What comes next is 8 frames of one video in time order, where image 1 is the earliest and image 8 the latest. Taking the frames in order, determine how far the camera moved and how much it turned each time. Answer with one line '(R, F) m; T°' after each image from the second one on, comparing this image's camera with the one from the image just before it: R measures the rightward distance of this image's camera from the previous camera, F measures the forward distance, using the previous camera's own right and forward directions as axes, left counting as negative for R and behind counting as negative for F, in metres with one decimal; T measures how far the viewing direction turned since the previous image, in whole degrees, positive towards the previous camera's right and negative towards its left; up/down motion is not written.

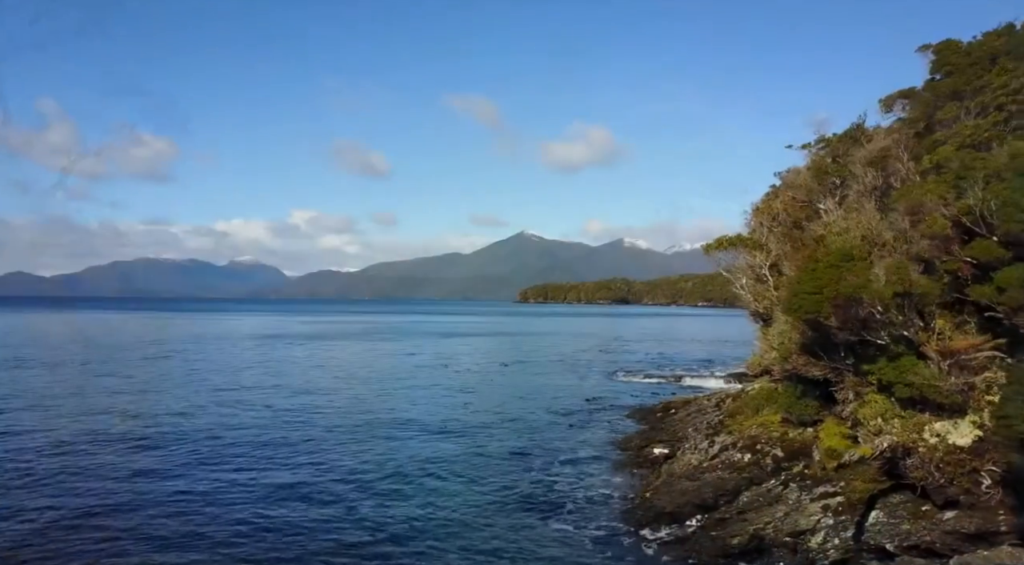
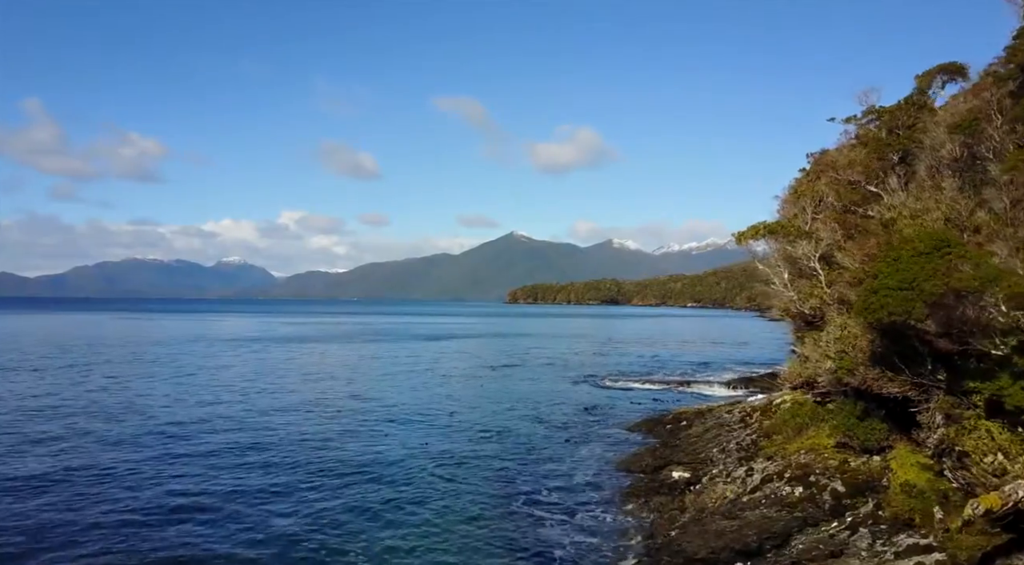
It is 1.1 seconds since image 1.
(-0.2, +3.2) m; +1°
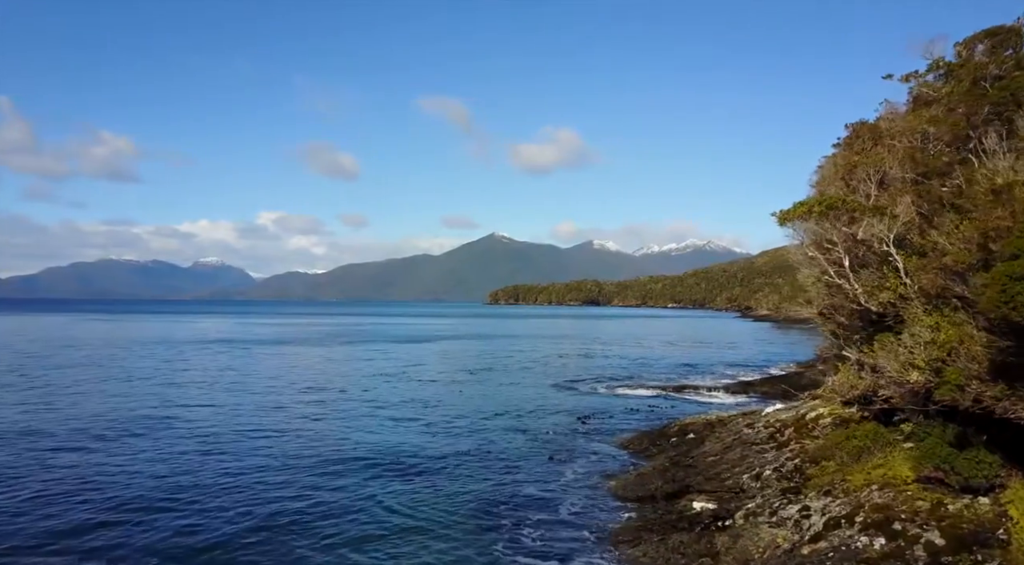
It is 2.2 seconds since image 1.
(-0.2, +3.4) m; +1°
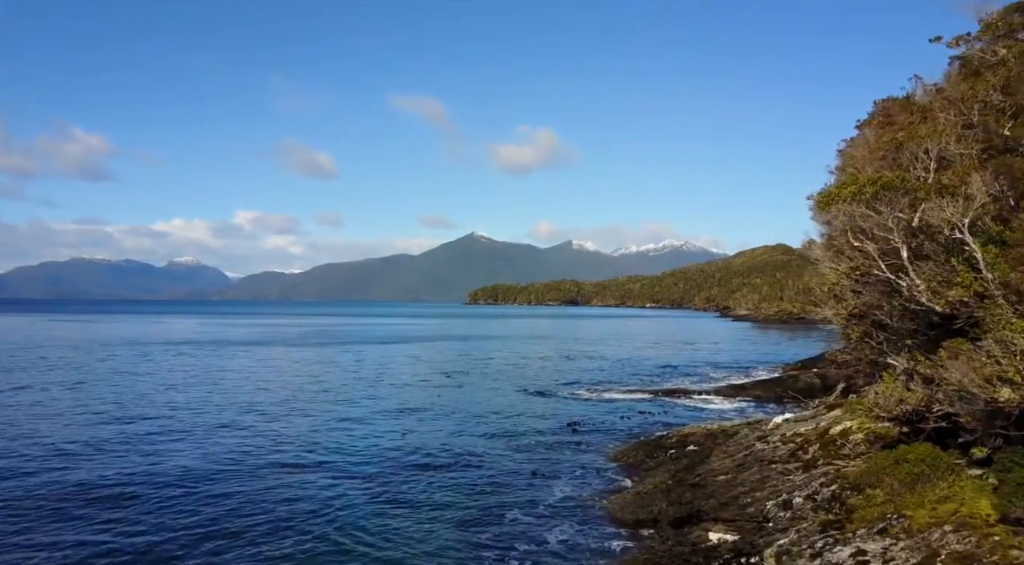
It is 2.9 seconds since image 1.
(-0.2, +2.3) m; +2°
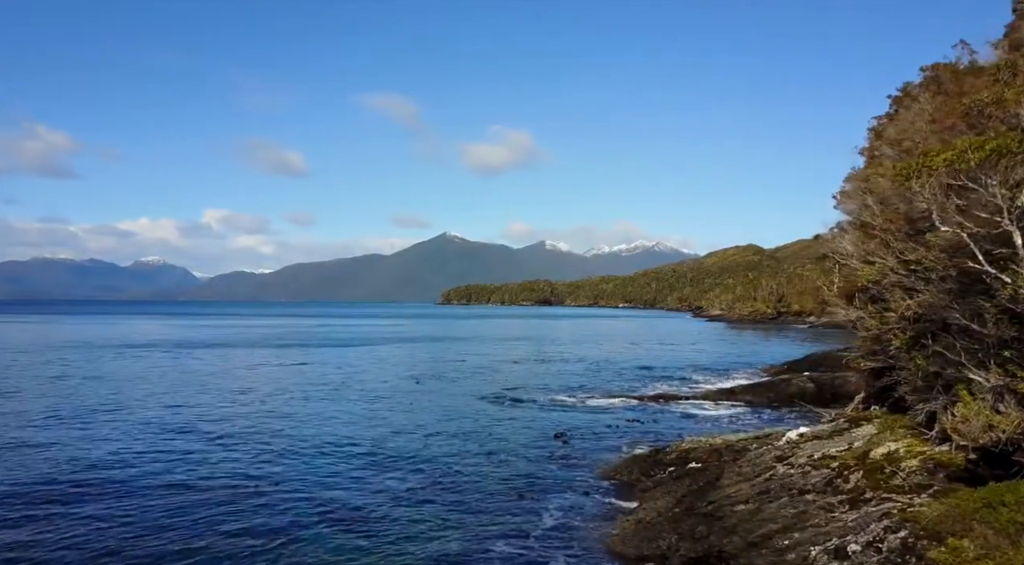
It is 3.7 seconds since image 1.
(-0.2, +2.7) m; +2°
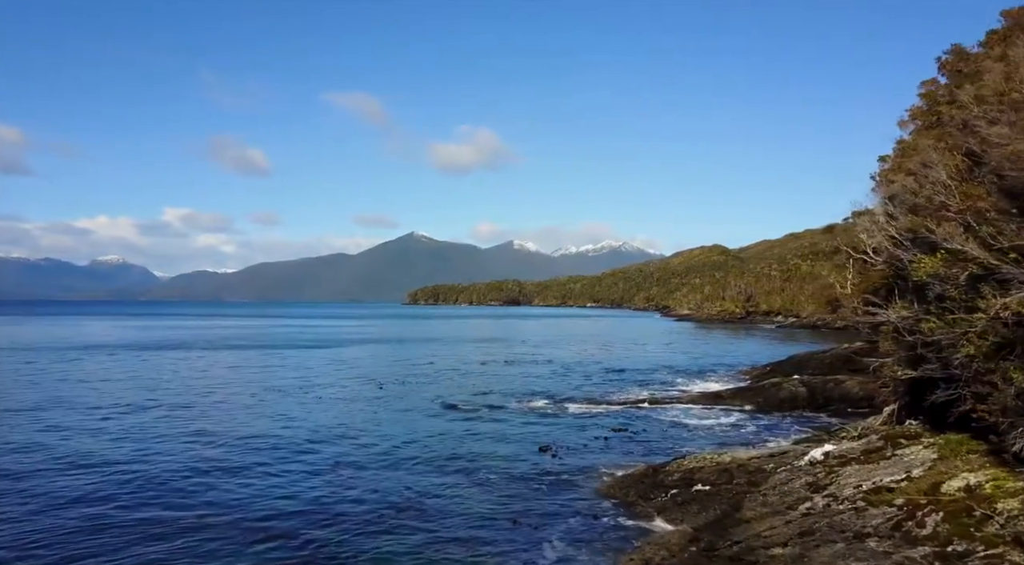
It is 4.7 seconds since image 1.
(-0.3, +3.0) m; +3°
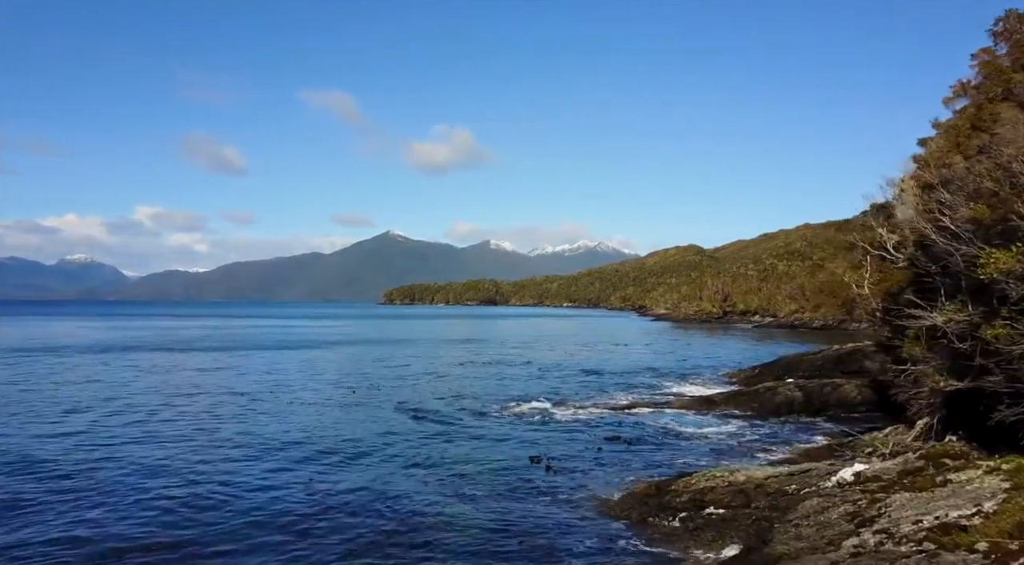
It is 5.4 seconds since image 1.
(-0.3, +2.2) m; +2°
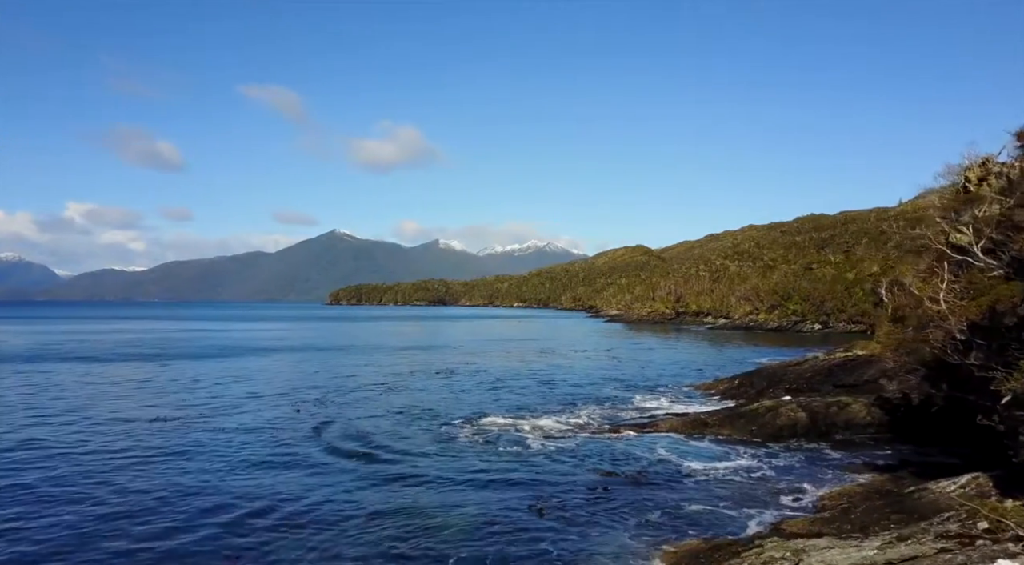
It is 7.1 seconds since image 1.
(-0.7, +5.1) m; +4°
